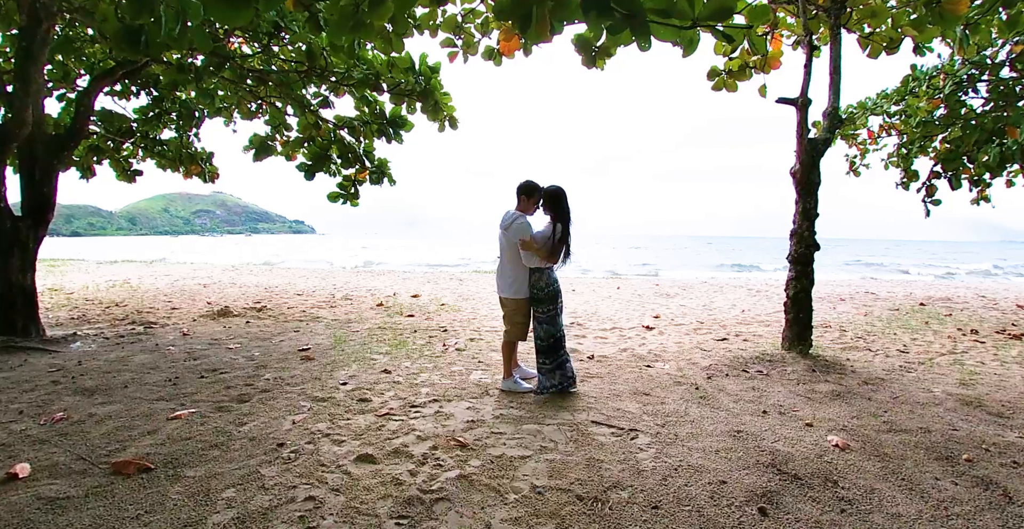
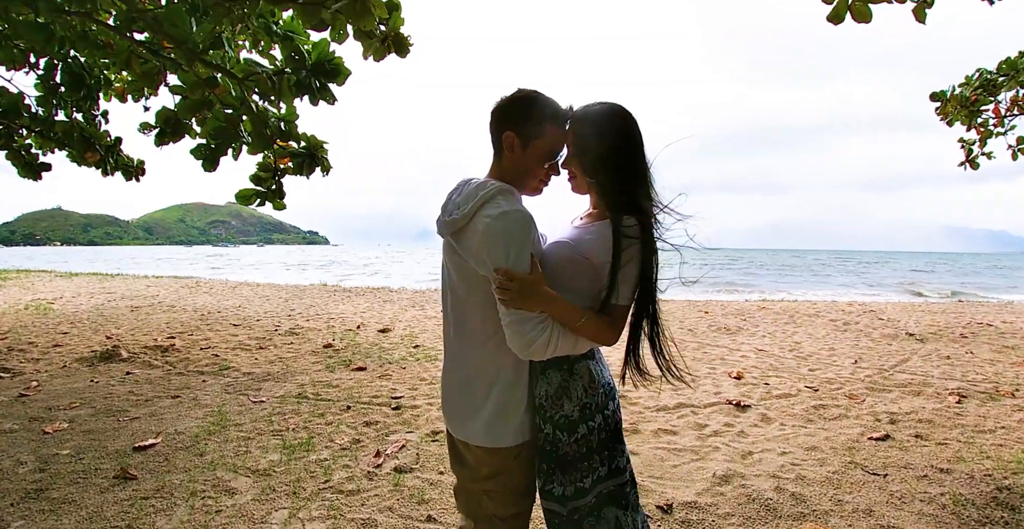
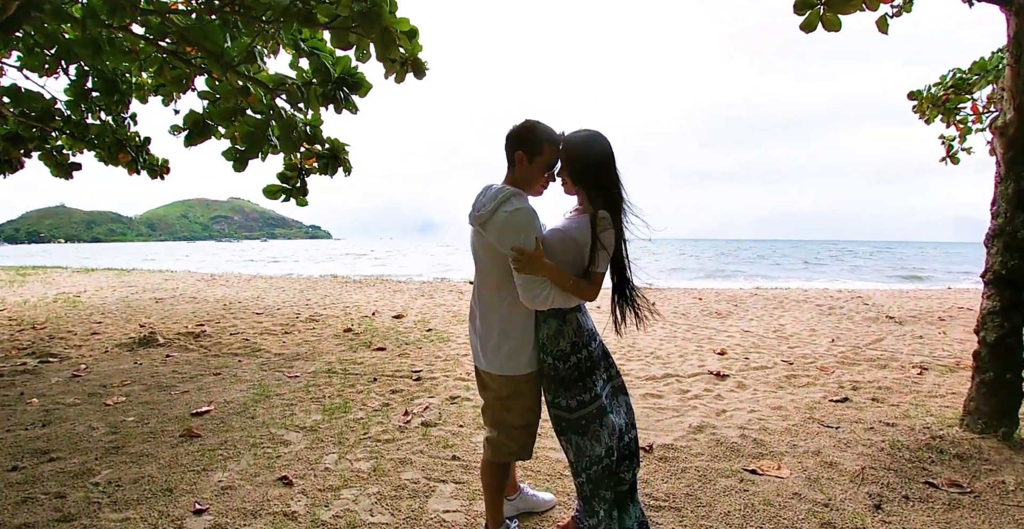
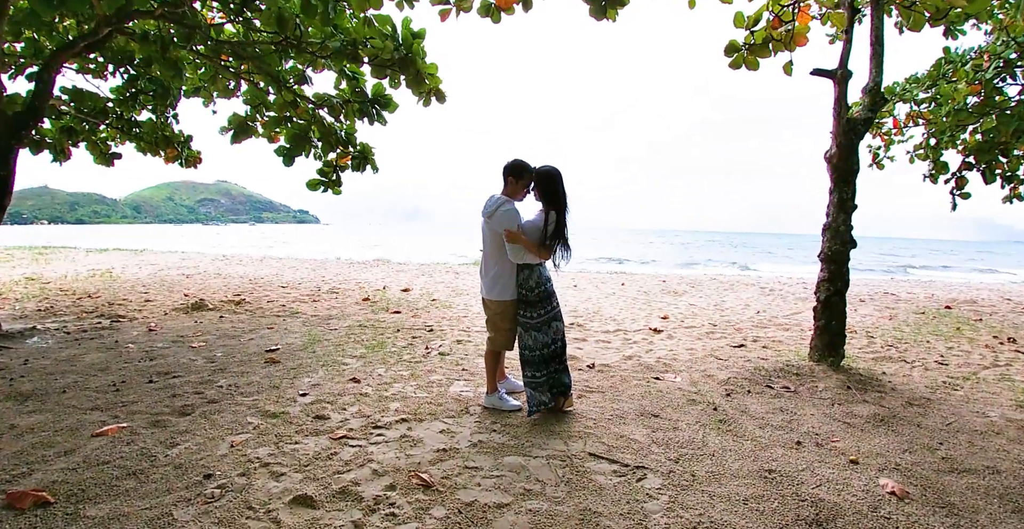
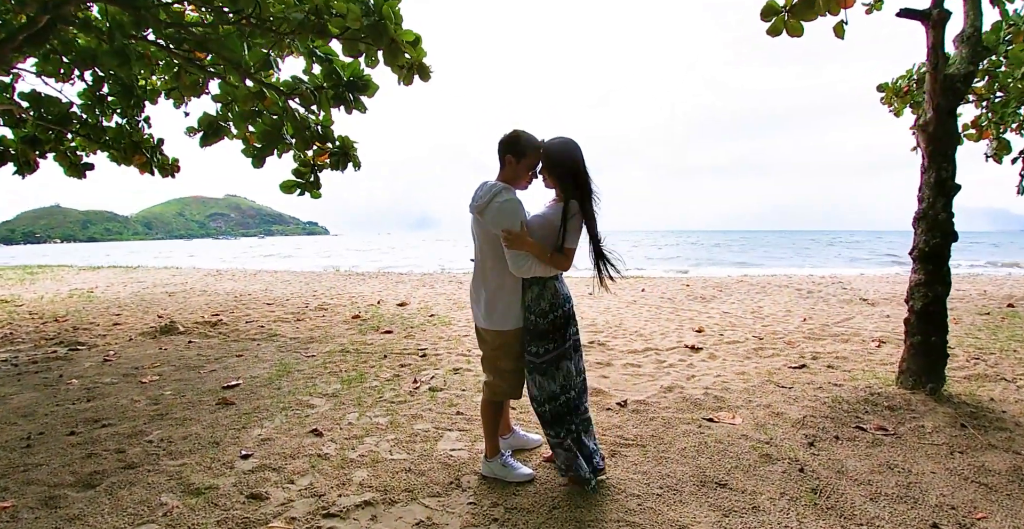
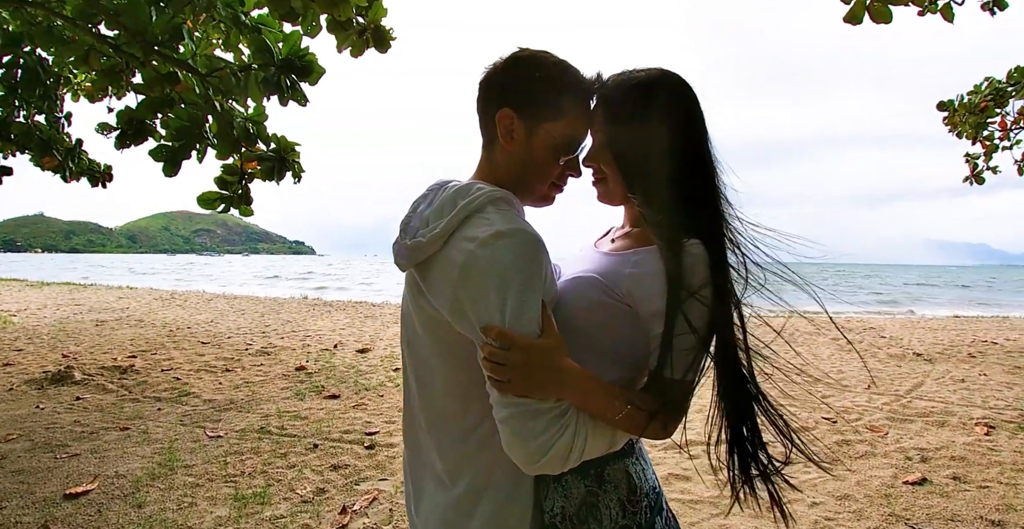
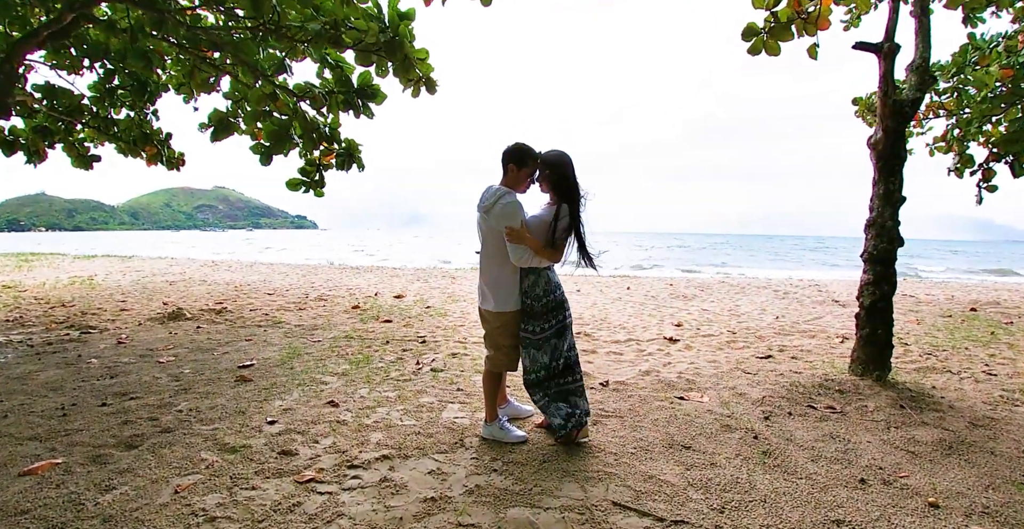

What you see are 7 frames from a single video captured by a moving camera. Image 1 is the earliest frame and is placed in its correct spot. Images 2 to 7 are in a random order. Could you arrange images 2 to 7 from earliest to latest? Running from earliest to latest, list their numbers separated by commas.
4, 7, 5, 3, 2, 6
